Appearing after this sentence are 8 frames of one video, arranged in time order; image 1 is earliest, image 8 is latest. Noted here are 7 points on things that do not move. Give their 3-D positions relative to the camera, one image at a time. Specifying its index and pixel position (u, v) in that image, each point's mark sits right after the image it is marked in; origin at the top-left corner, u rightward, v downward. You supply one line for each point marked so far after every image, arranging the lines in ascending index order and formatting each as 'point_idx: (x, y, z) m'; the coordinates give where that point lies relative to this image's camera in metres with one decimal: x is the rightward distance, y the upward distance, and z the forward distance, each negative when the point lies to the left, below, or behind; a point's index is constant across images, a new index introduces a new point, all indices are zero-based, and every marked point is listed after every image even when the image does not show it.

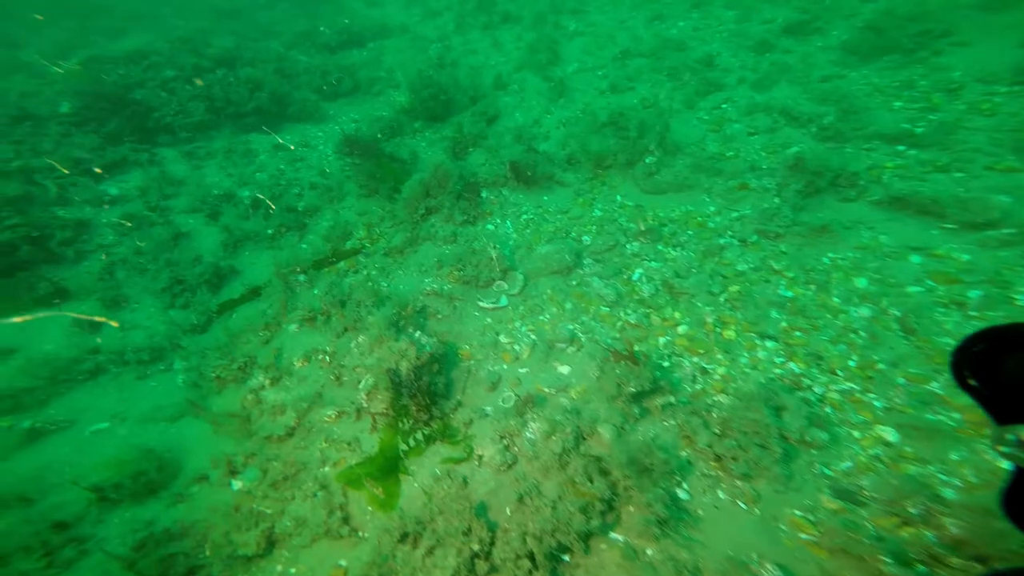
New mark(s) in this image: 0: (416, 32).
0: (-4.8, +13.1, +13.4) m
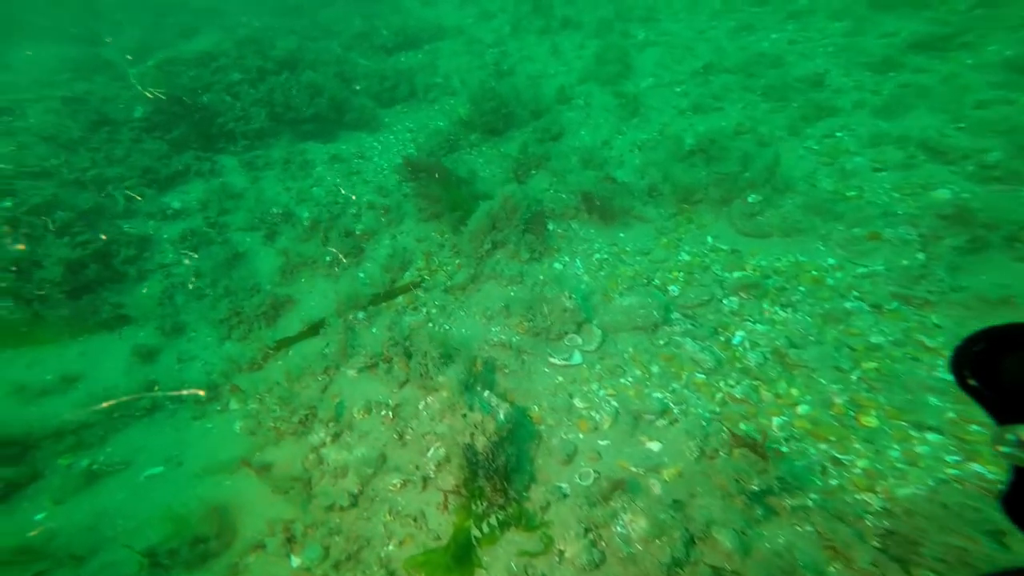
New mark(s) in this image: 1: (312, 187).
0: (-2.0, +12.3, +12.9) m
1: (-5.9, +3.0, +7.7) m
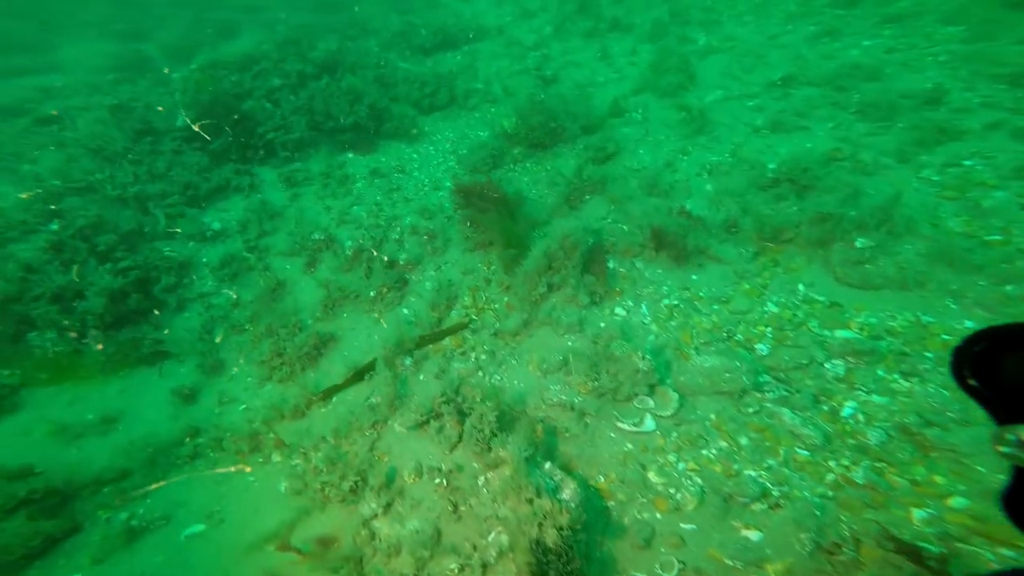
0: (0.0, +11.5, +12.1) m
1: (-4.5, +2.3, +7.3) m
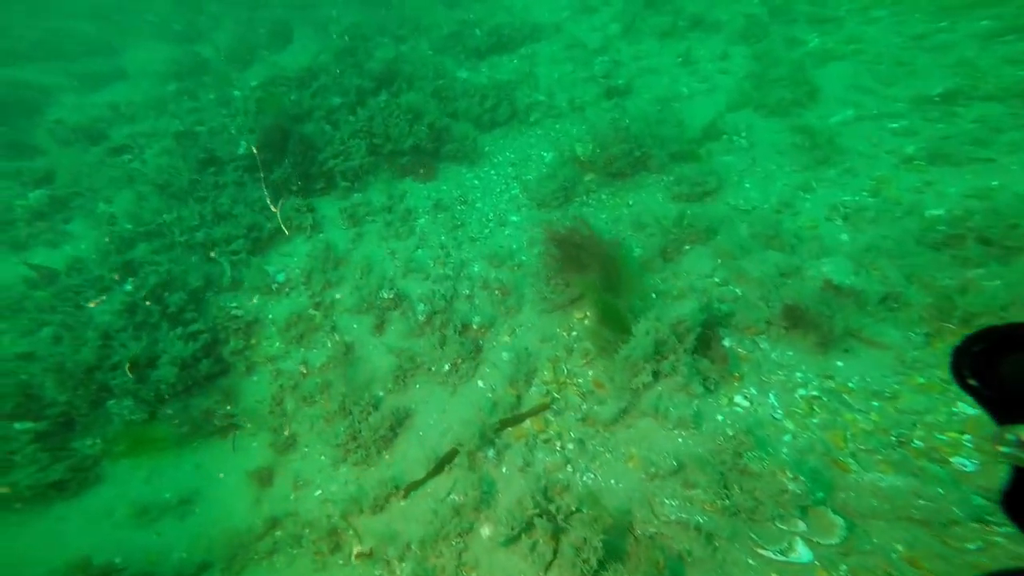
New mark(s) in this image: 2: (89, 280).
0: (+2.5, +10.2, +10.8) m
1: (-2.5, +0.9, +6.7) m
2: (-8.6, +0.1, +5.4) m
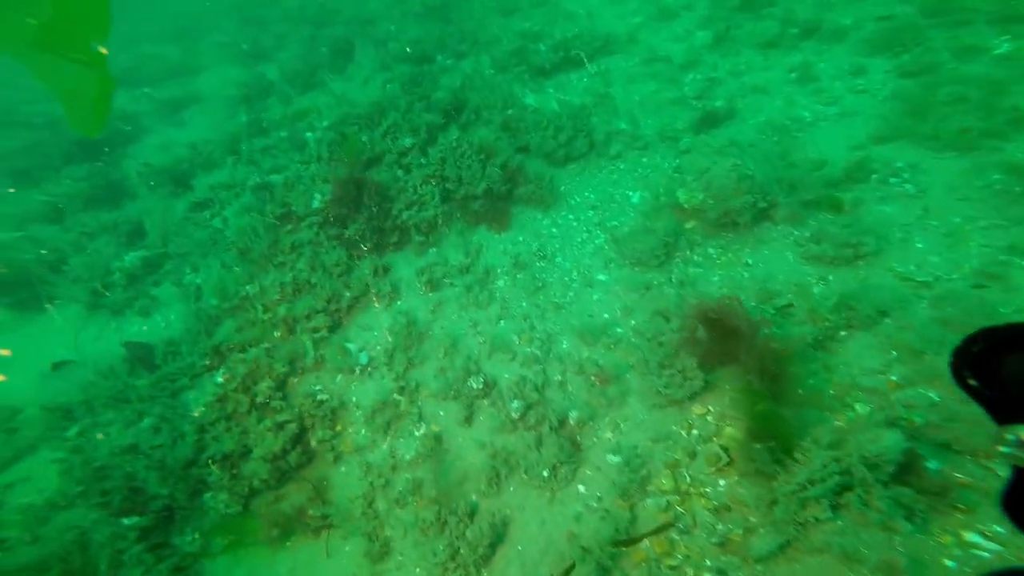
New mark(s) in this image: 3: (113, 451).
0: (+5.0, +8.6, +9.5) m
1: (-0.4, -0.7, +6.1) m
2: (-6.6, -1.5, +5.3) m
3: (-7.1, -2.9, +4.8) m
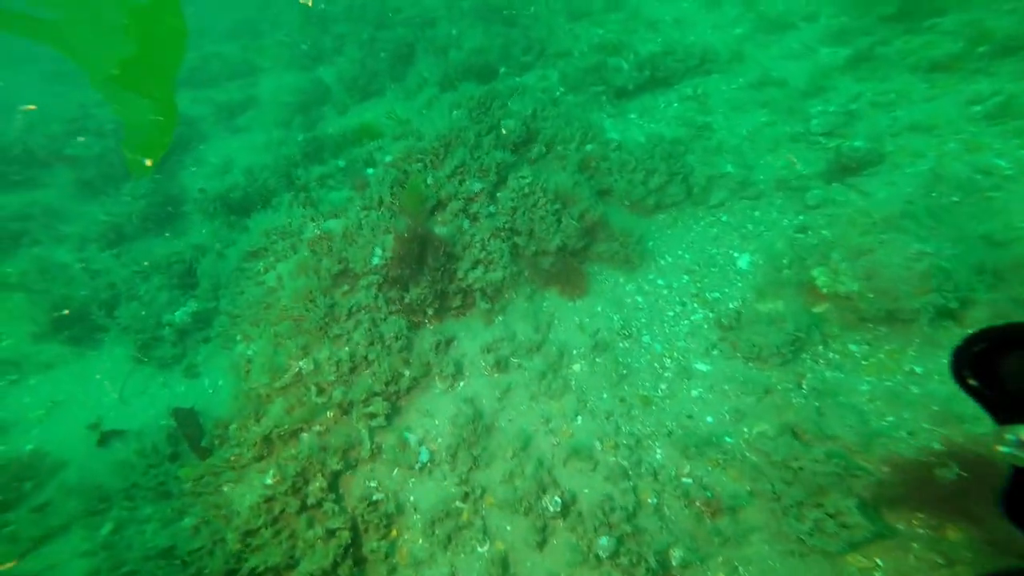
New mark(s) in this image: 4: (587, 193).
0: (+7.3, +6.7, +7.8) m
1: (+1.2, -2.4, +5.1) m
2: (-5.1, -2.9, +4.7) m
3: (-5.8, -4.3, +4.3) m
4: (+1.7, +2.2, +6.3) m
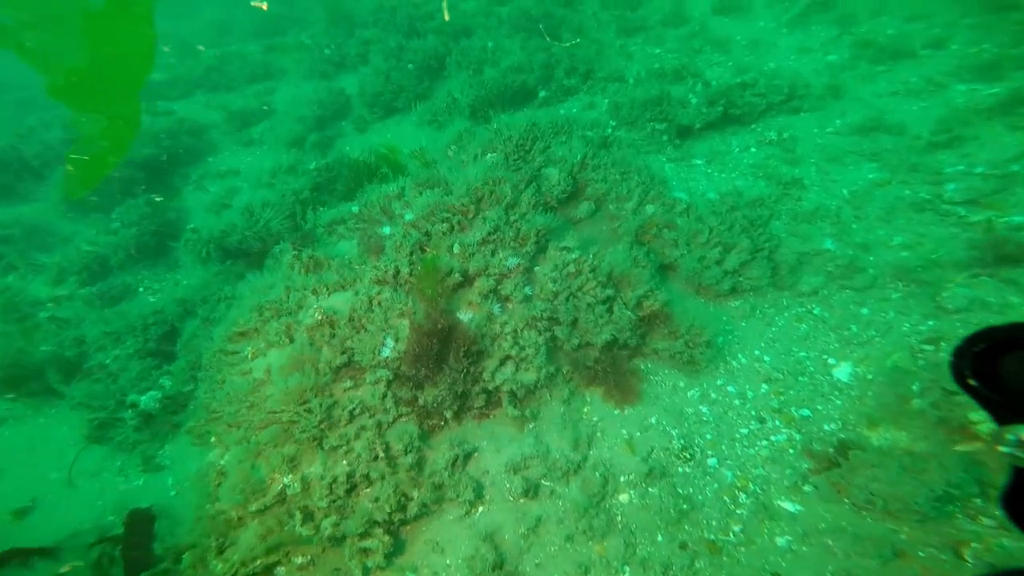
0: (+8.4, +4.5, +6.3) m
1: (+1.6, -4.3, +4.0) m
2: (-4.7, -4.4, +3.9) m
3: (-5.5, -5.7, +3.5) m
4: (+2.5, +0.3, +5.1) m
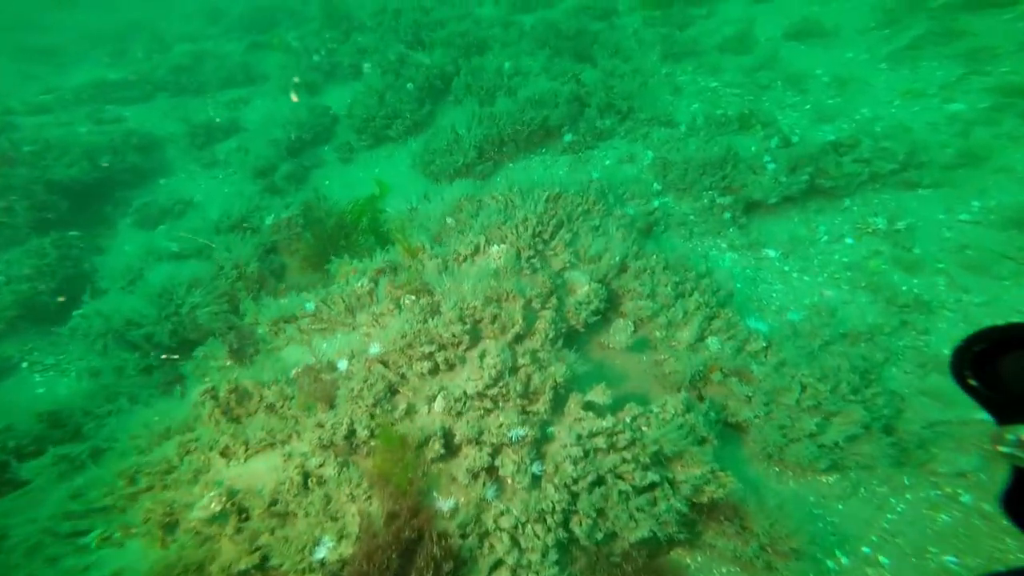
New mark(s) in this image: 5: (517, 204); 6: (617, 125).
0: (+8.7, +1.9, +4.5) m
1: (+1.4, -6.6, +2.7) m
2: (-4.9, -6.3, +2.8) m
3: (-5.8, -7.6, +2.5) m
4: (+2.5, -2.0, +3.7) m
5: (0.0, +1.4, +4.9) m
6: (+2.5, +3.8, +6.4) m
